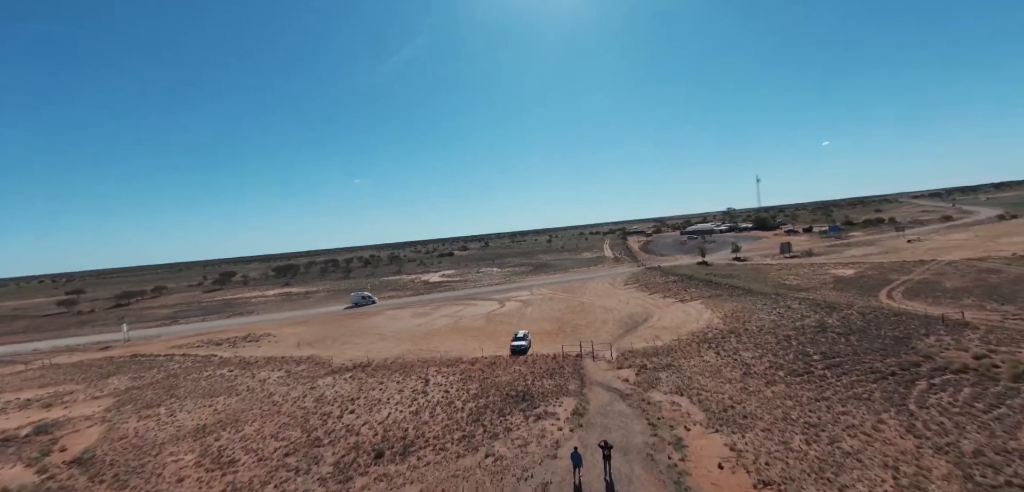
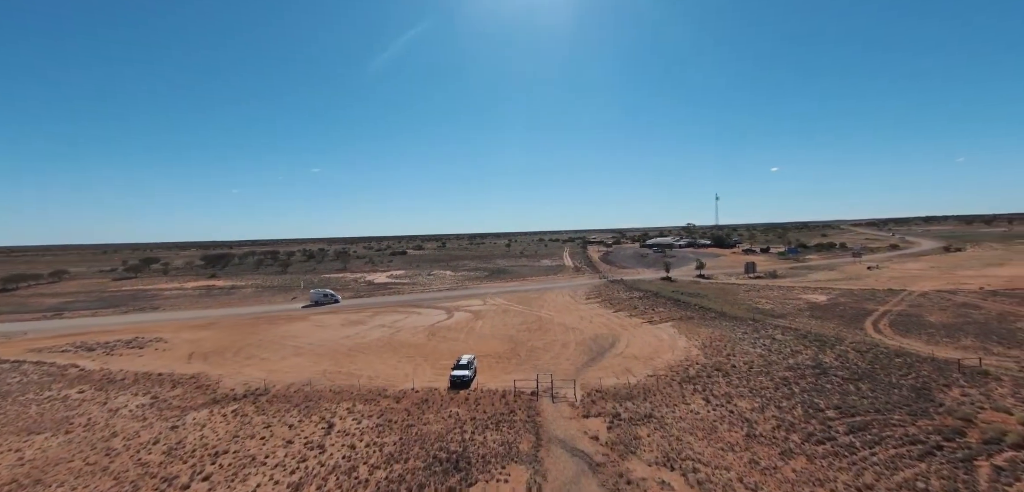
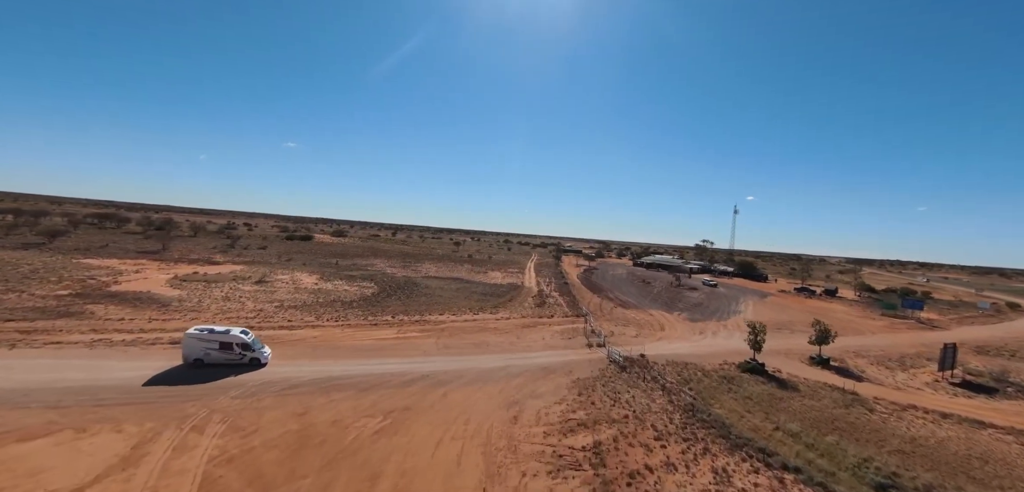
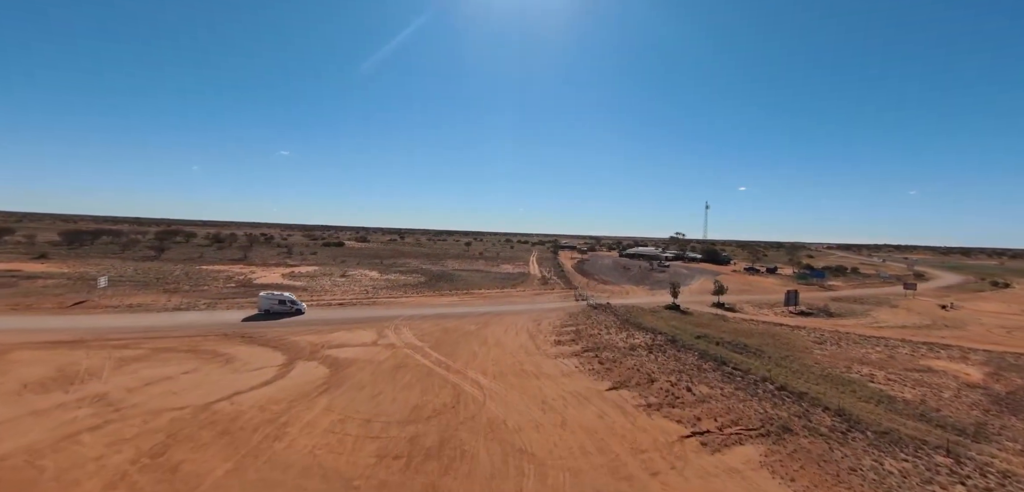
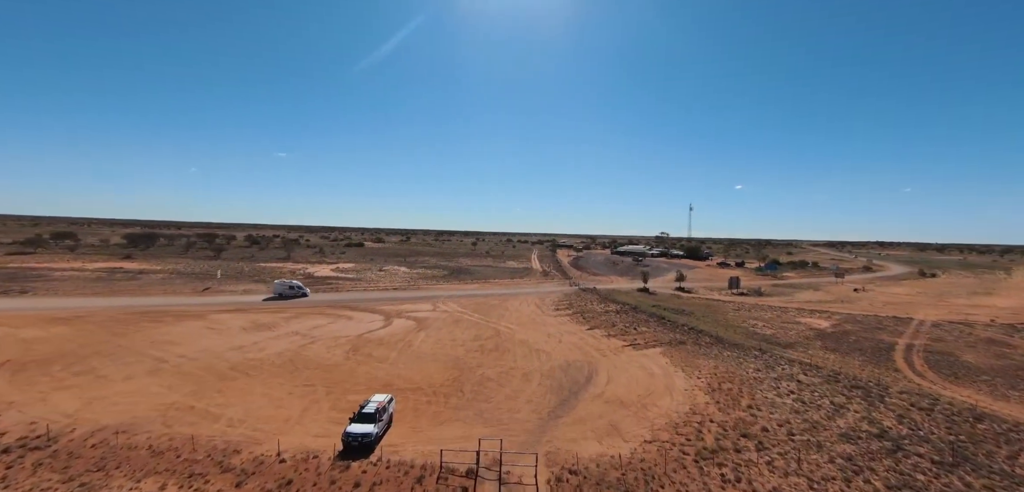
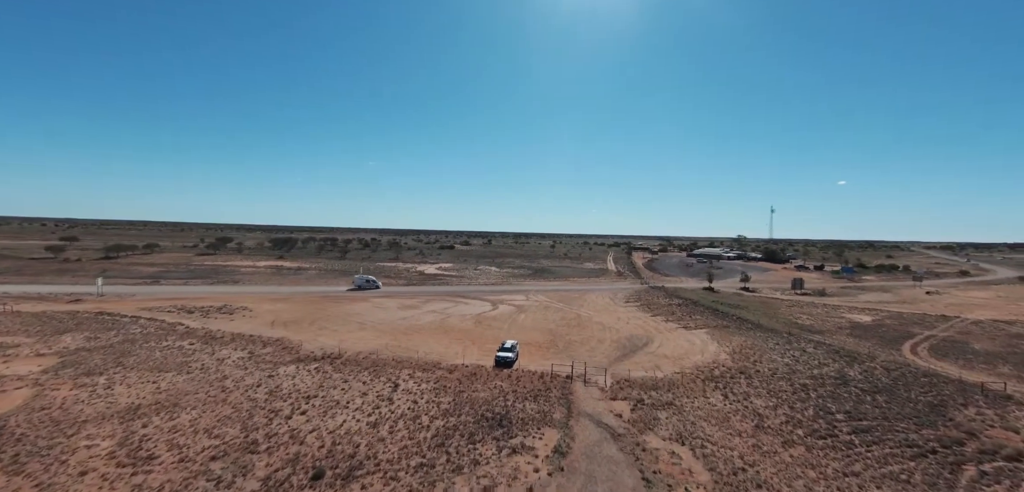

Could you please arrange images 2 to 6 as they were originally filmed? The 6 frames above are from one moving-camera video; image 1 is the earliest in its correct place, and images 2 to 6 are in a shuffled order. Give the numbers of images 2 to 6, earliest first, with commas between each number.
6, 2, 5, 4, 3
